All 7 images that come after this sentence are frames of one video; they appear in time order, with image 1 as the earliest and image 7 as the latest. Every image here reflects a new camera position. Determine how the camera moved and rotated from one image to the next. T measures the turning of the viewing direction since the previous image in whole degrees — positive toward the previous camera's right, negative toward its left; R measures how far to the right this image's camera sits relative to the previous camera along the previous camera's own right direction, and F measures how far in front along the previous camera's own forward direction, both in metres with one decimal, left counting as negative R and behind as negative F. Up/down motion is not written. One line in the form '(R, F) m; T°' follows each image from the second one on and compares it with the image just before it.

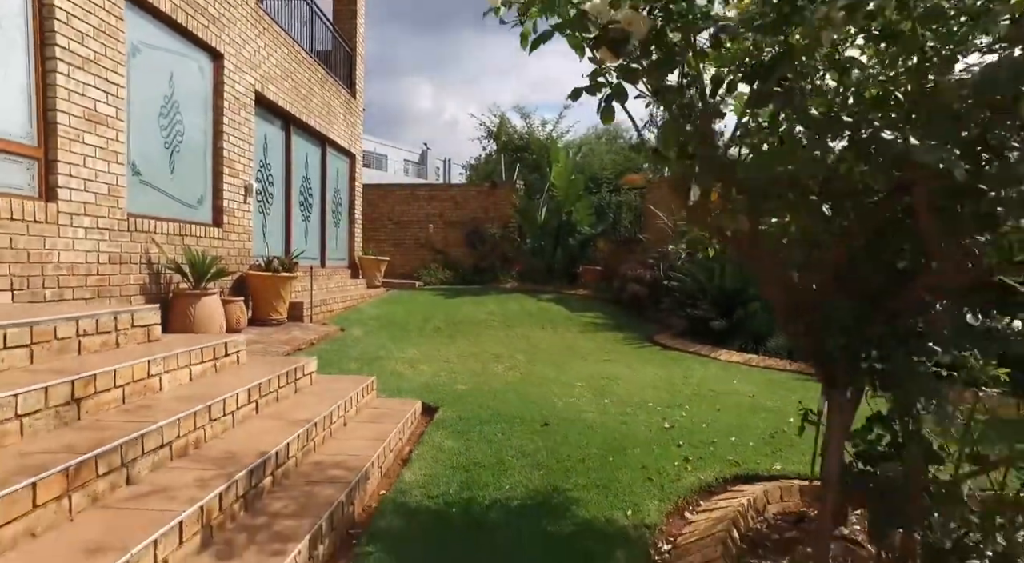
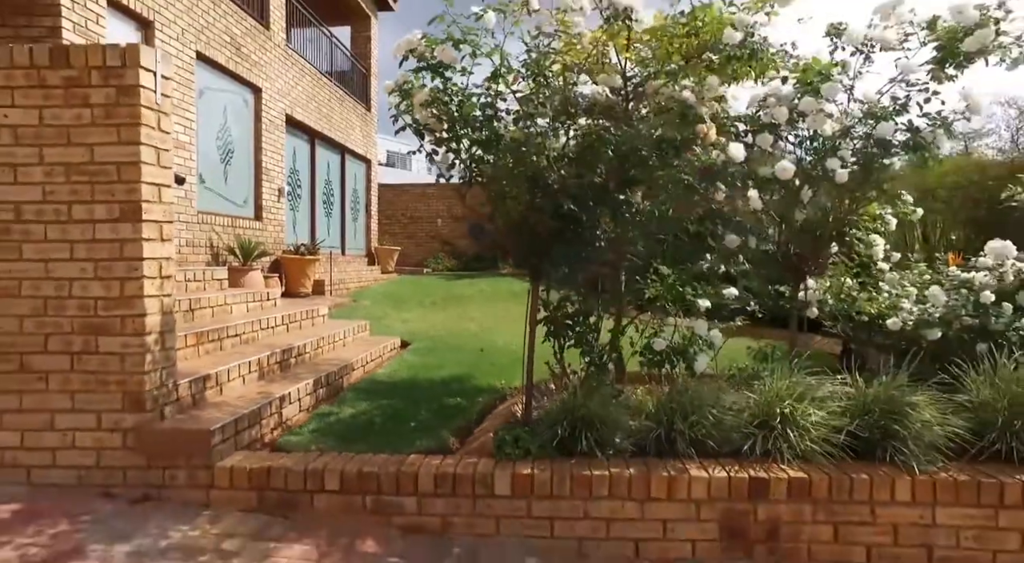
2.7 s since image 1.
(+0.9, -2.3) m; -3°
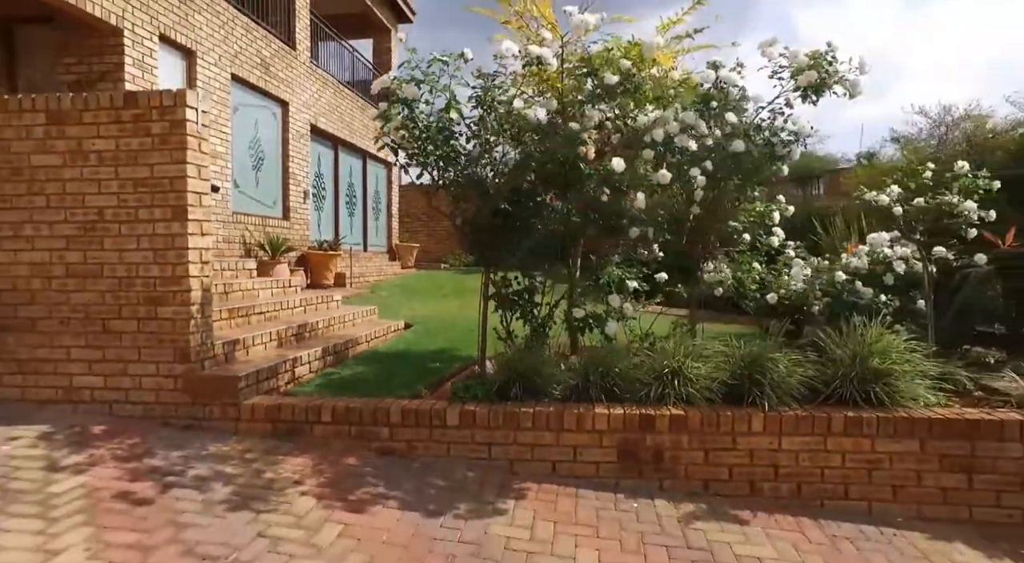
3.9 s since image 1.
(+0.6, -1.1) m; -3°
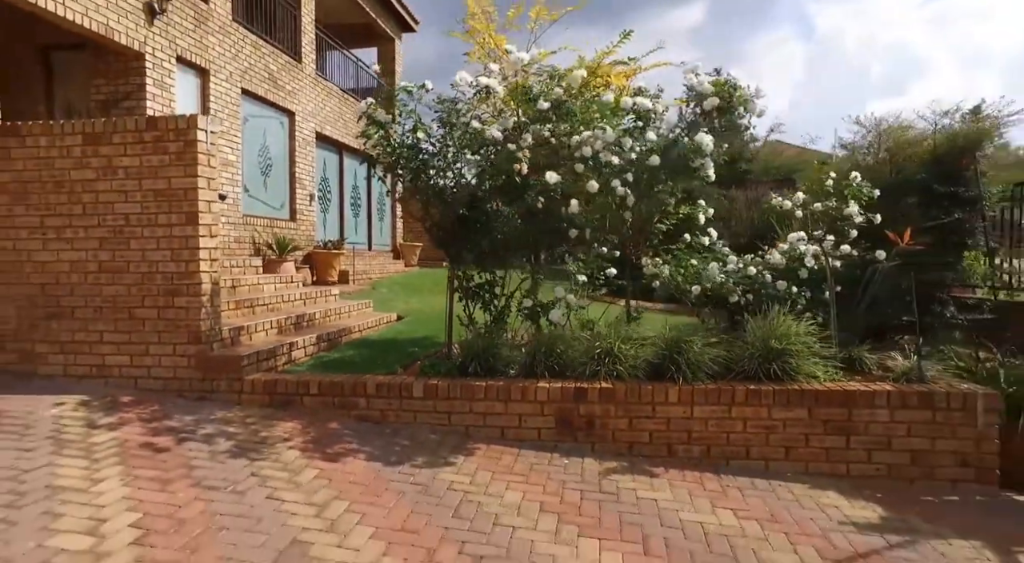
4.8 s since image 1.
(+0.5, -0.8) m; -1°
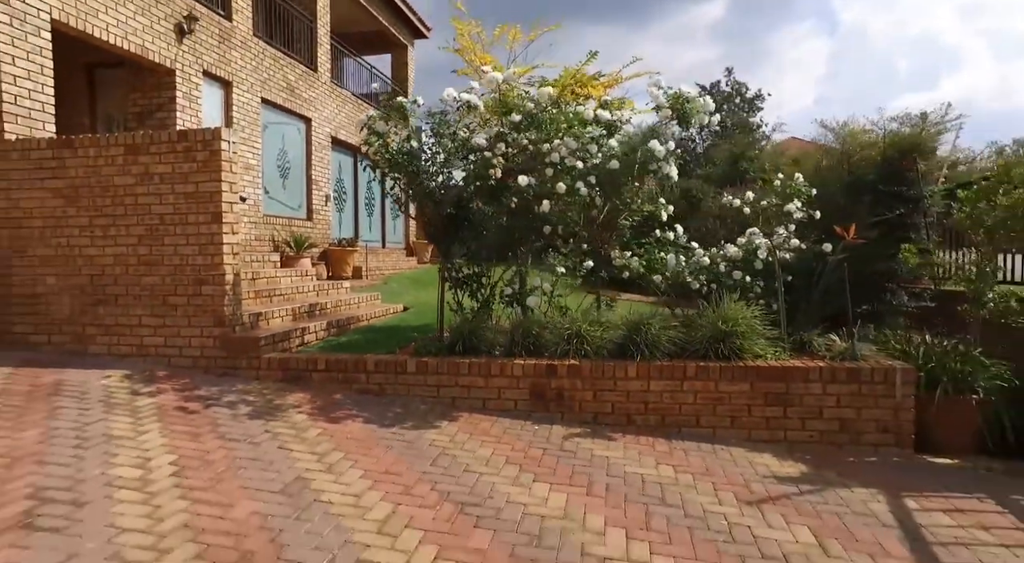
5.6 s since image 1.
(+0.4, -0.7) m; -2°
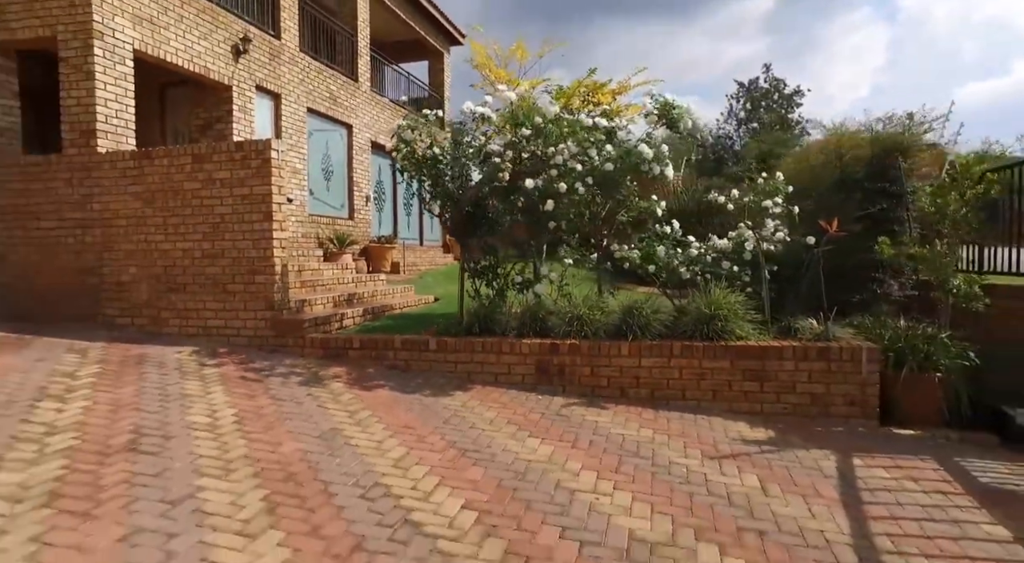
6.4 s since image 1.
(+0.4, -0.8) m; -4°
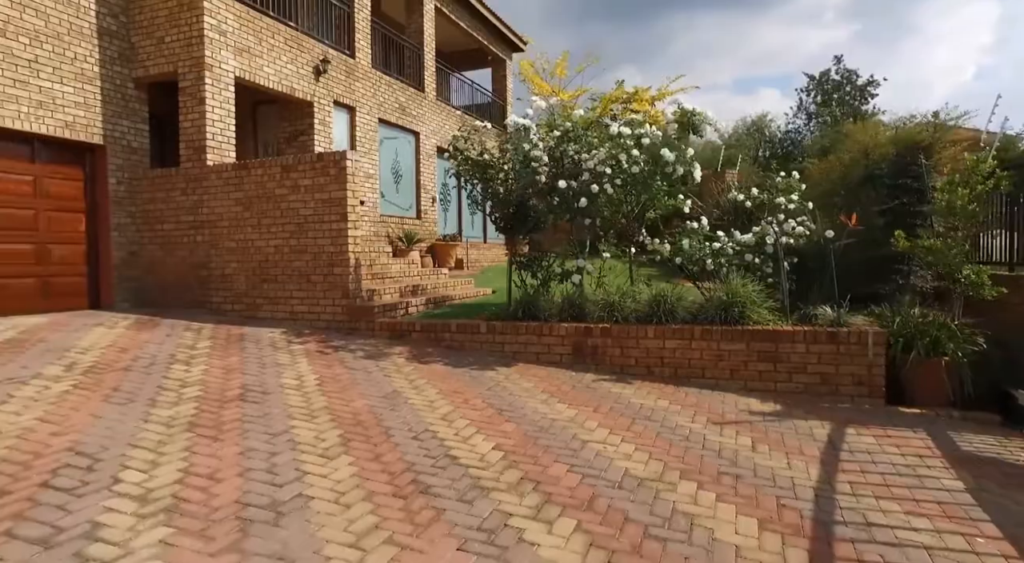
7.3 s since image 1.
(+0.4, -0.9) m; -6°
